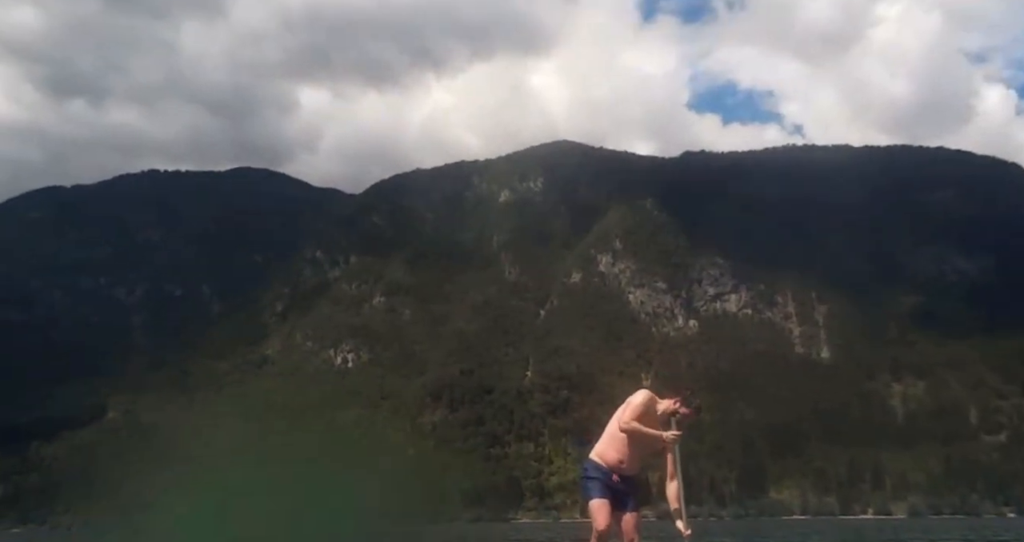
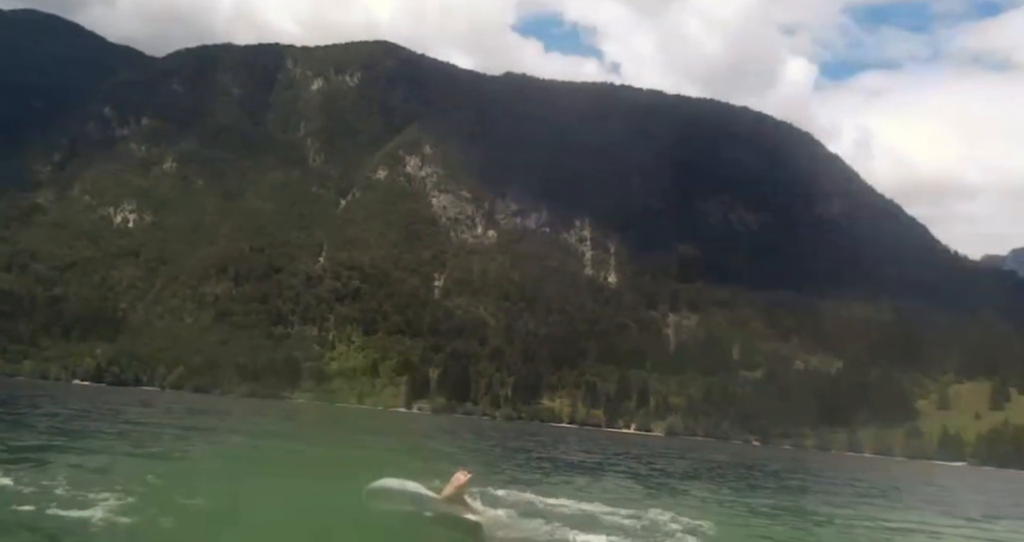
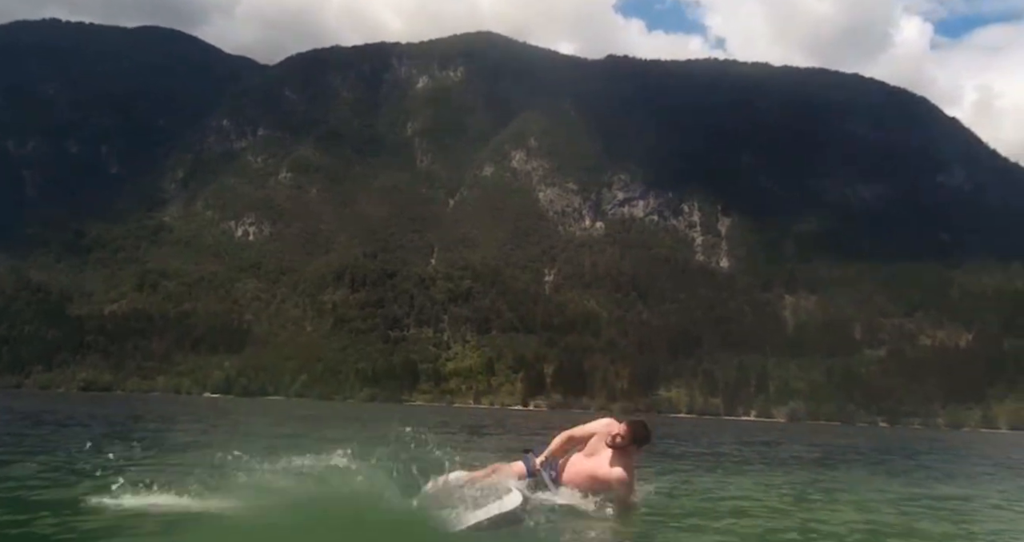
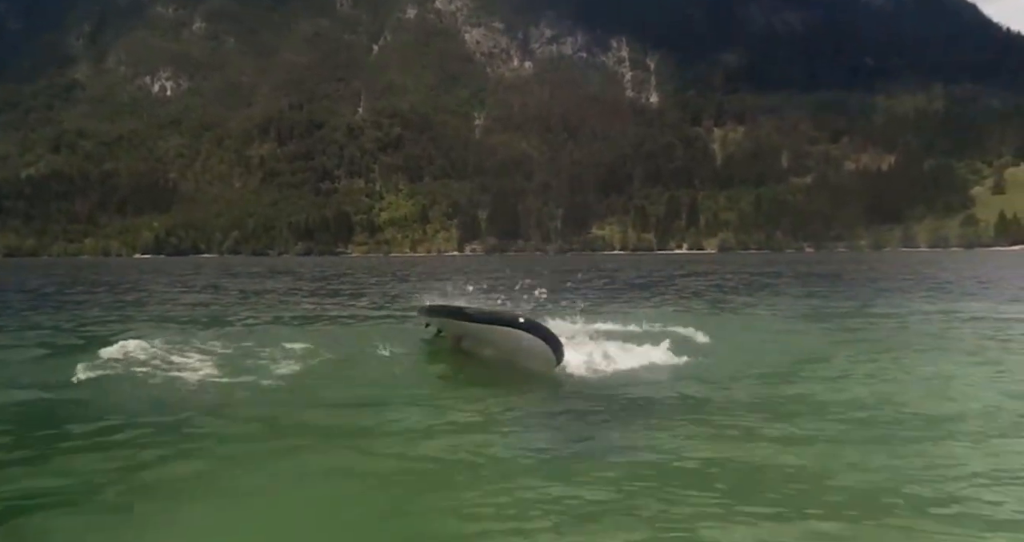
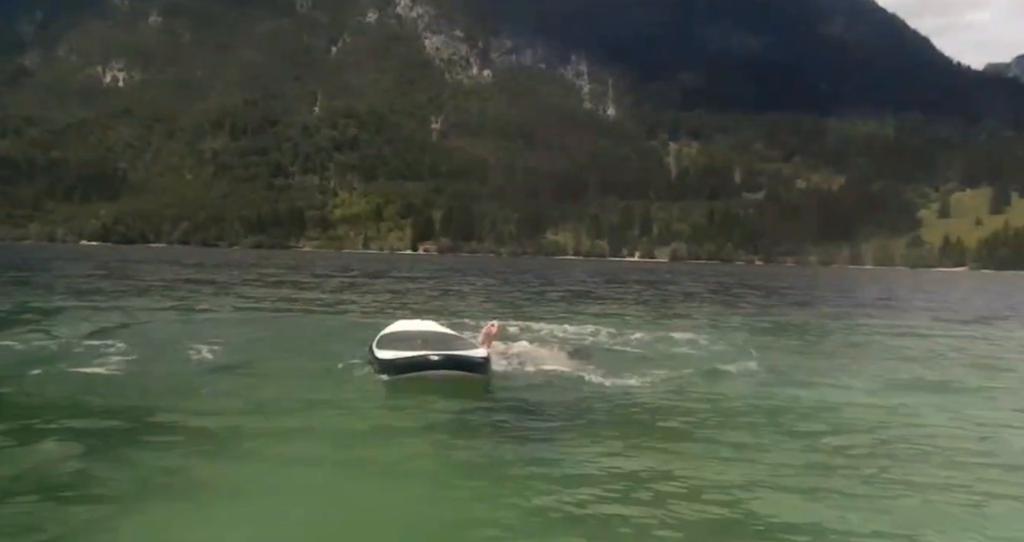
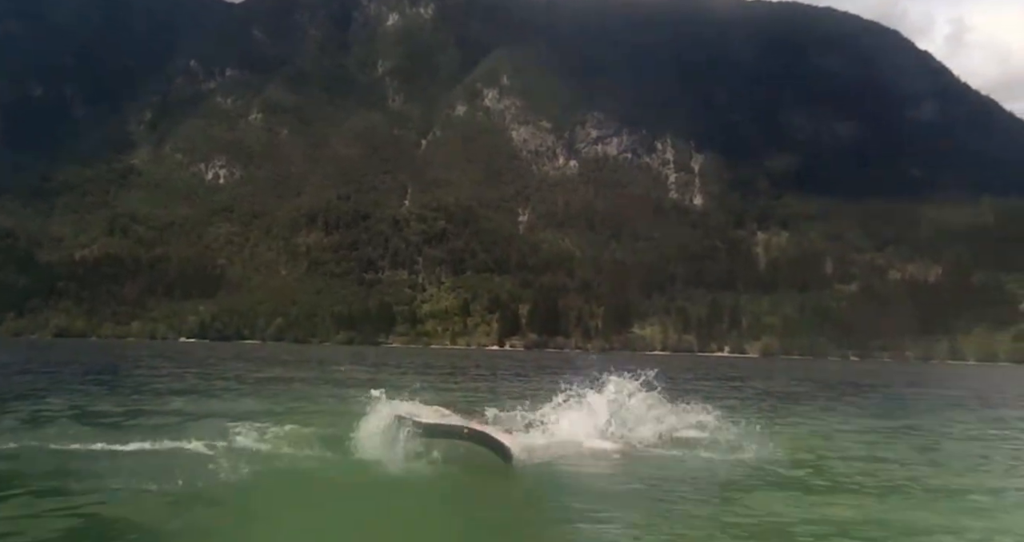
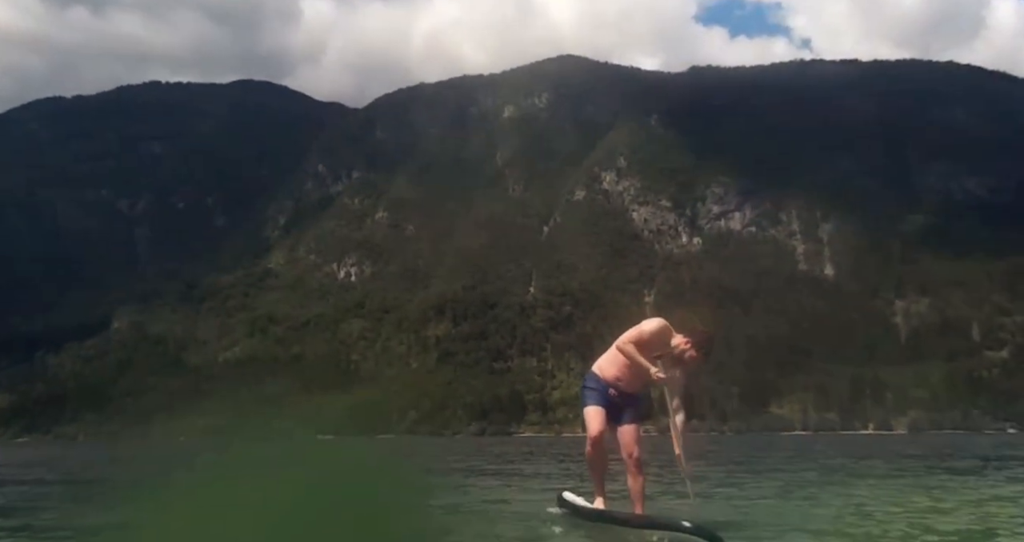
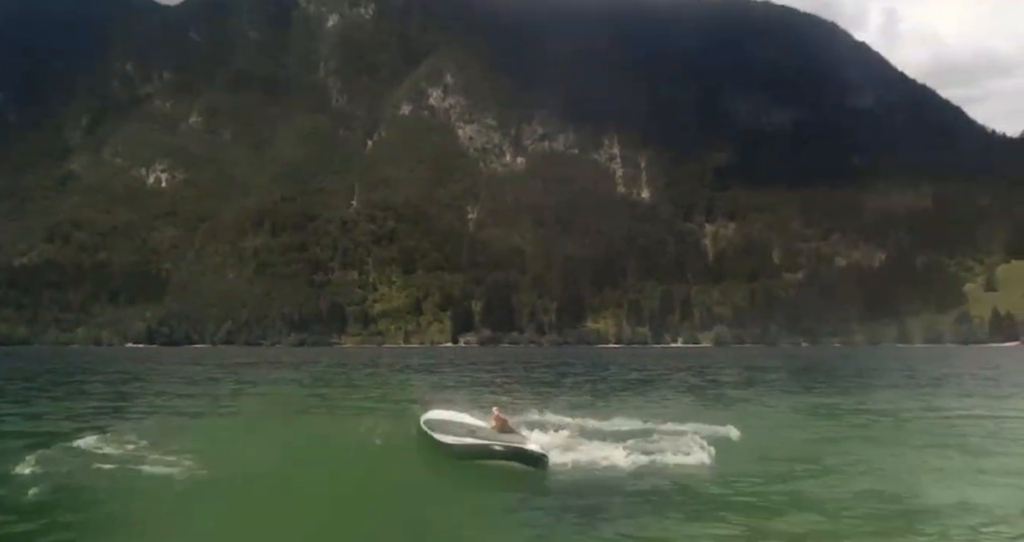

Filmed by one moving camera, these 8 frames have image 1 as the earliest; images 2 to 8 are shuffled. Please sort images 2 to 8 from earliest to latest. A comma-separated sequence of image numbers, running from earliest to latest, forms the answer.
7, 3, 6, 4, 8, 2, 5
